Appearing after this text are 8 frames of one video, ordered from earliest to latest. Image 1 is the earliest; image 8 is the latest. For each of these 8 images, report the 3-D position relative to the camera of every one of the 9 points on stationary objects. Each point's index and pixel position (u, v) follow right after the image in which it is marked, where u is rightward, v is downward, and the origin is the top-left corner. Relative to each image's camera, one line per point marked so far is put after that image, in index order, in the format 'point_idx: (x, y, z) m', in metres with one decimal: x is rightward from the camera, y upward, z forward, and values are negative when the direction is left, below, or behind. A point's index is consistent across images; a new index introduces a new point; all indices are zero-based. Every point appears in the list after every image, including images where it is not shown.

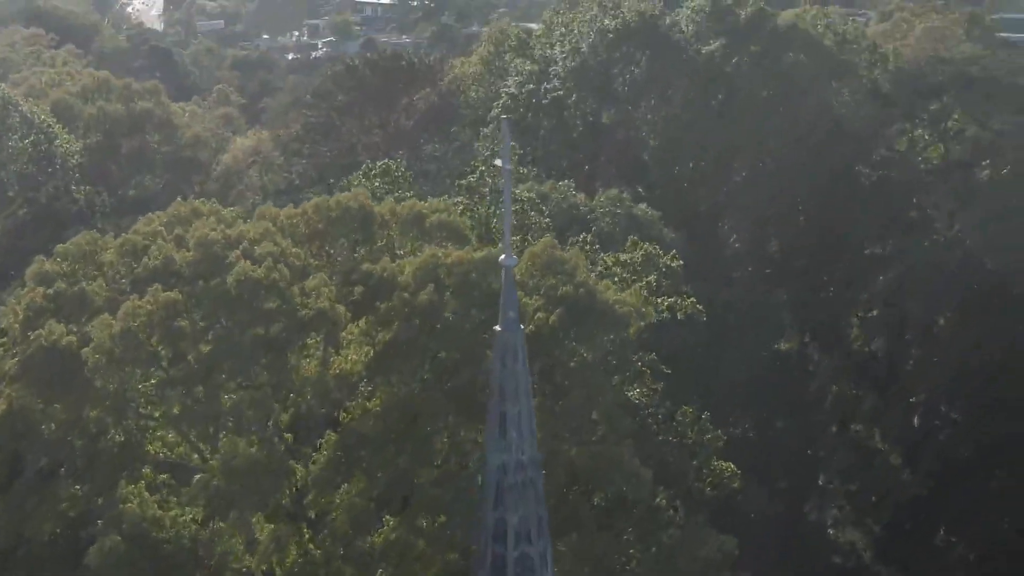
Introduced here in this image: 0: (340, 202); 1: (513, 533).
0: (-1.4, +0.7, +12.6) m
1: (0.0, -1.3, +8.0) m
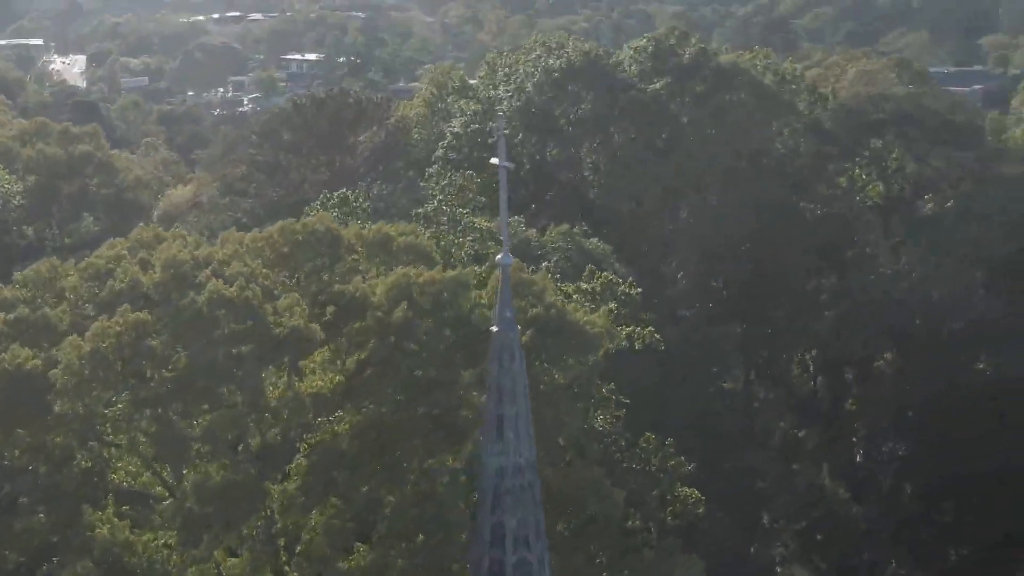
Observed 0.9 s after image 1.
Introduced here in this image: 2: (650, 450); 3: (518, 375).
0: (-1.6, +0.5, +12.5) m
1: (0.0, -1.3, +7.9) m
2: (+1.4, -1.6, +15.4) m
3: (0.0, -0.4, +8.0) m
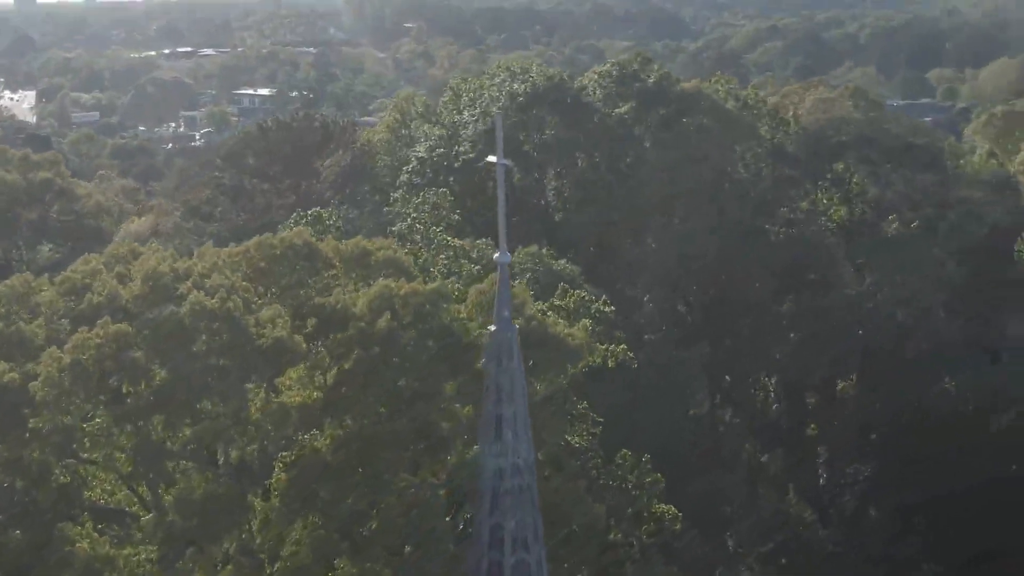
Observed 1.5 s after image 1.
0: (-1.8, +0.4, +12.4) m
1: (0.0, -1.3, +7.8) m
2: (+1.1, -1.8, +15.4) m
3: (0.0, -0.4, +7.9) m
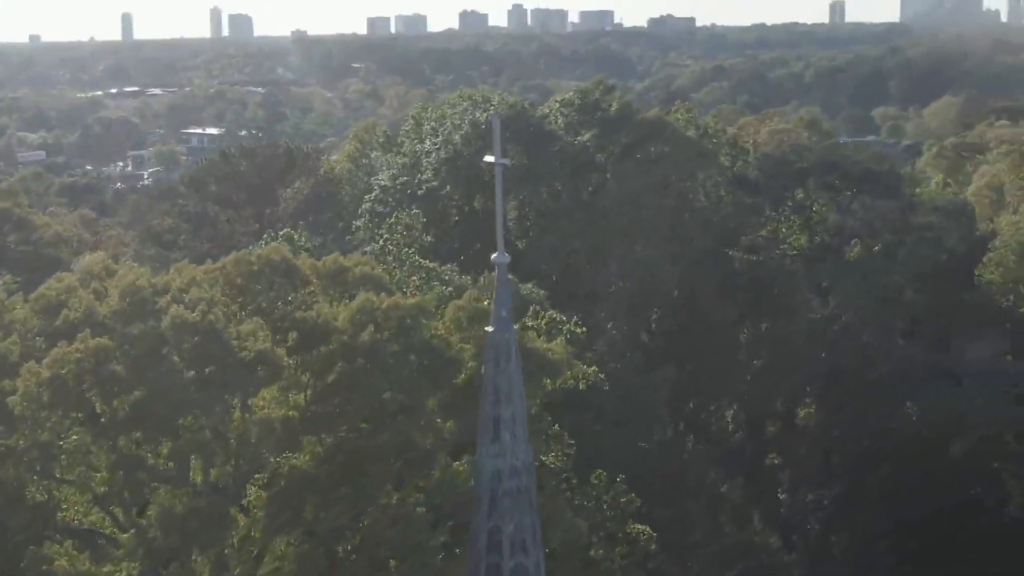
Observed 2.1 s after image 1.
0: (-2.0, +0.3, +12.3) m
1: (0.0, -1.3, +7.8) m
2: (+0.9, -1.9, +15.3) m
3: (0.0, -0.4, +7.9) m
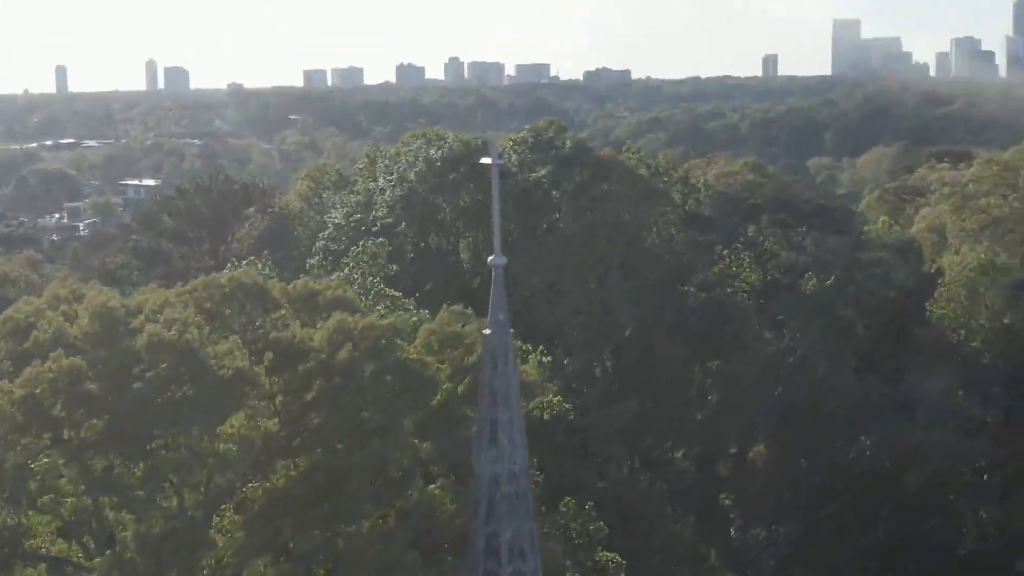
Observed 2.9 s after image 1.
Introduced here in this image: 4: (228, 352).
0: (-2.2, +0.1, +12.2) m
1: (0.0, -1.3, +7.7) m
2: (+0.6, -2.2, +15.2) m
3: (0.0, -0.5, +7.8) m
4: (-2.0, -0.5, +11.0) m
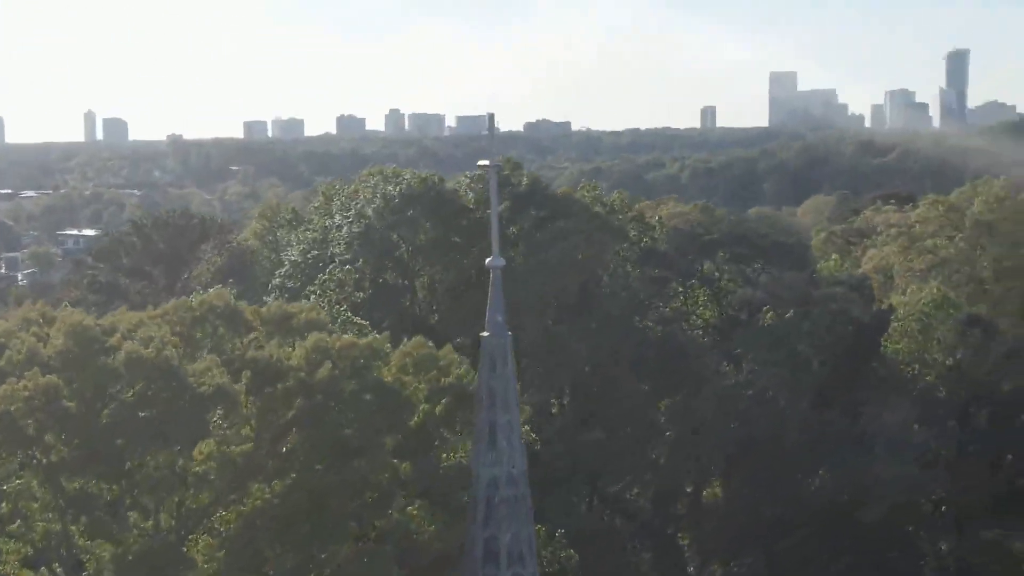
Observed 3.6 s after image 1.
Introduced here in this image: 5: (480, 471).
0: (-2.3, -0.1, +12.1) m
1: (0.0, -1.3, +7.6) m
2: (+0.3, -2.5, +15.1) m
3: (0.0, -0.5, +7.8) m
4: (-2.1, -0.6, +10.9) m
5: (-0.2, -0.9, +7.7) m
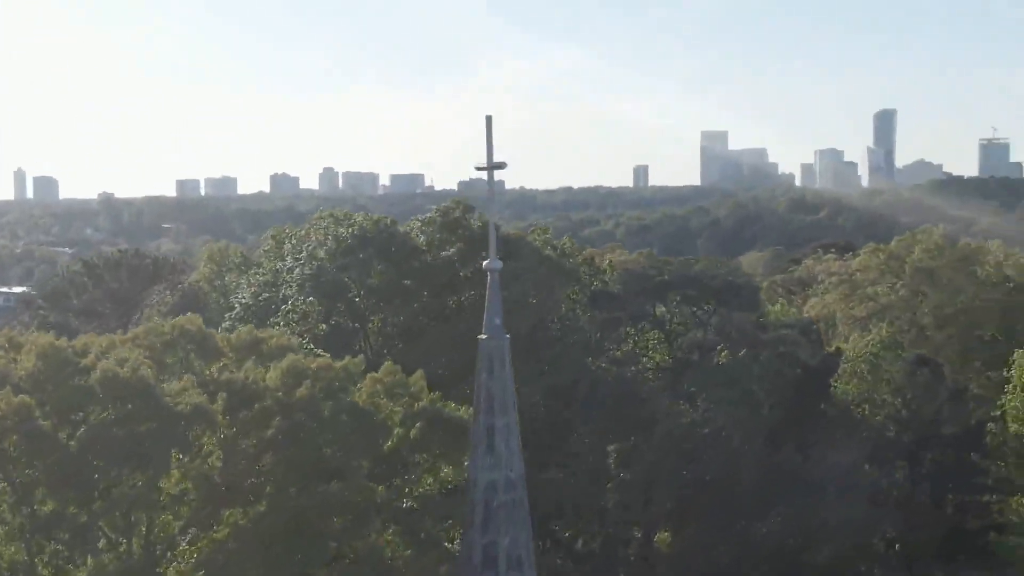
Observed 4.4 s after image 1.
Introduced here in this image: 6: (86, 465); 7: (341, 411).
0: (-2.5, -0.3, +12.0) m
1: (0.0, -1.3, +7.5) m
2: (-0.1, -2.8, +15.0) m
3: (0.0, -0.5, +7.7) m
4: (-2.3, -0.7, +10.7) m
5: (-0.2, -0.9, +7.6) m
6: (-2.7, -1.1, +10.0) m
7: (-1.2, -0.9, +11.0) m
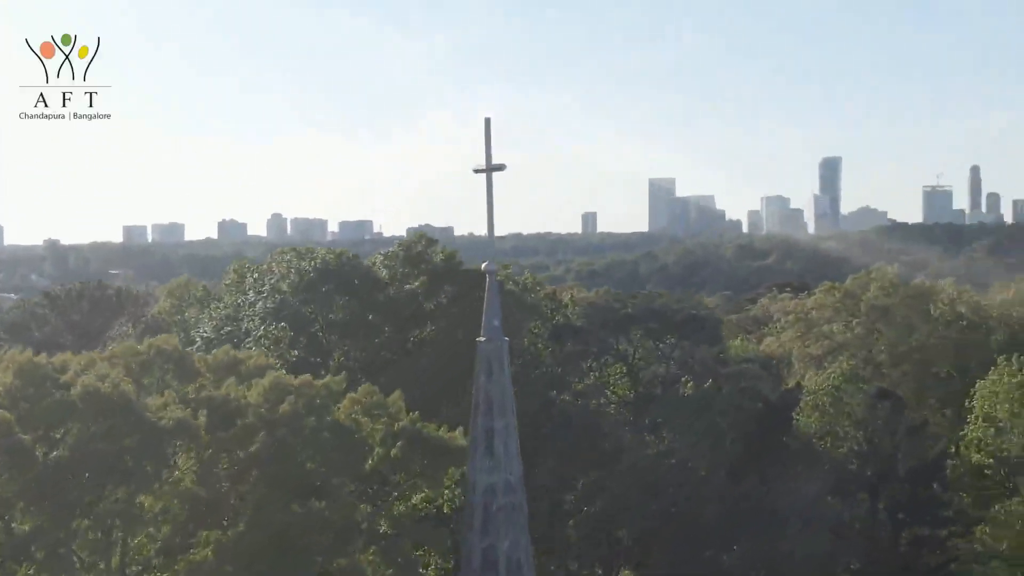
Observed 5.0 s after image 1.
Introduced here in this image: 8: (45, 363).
0: (-2.7, -0.4, +11.8) m
1: (0.0, -1.3, +7.5) m
2: (-0.3, -3.0, +14.9) m
3: (0.0, -0.5, +7.7) m
4: (-2.4, -0.8, +10.6) m
5: (-0.2, -0.9, +7.6) m
6: (-2.8, -1.2, +9.9) m
7: (-1.3, -1.0, +10.9) m
8: (-3.2, -0.5, +10.8) m
